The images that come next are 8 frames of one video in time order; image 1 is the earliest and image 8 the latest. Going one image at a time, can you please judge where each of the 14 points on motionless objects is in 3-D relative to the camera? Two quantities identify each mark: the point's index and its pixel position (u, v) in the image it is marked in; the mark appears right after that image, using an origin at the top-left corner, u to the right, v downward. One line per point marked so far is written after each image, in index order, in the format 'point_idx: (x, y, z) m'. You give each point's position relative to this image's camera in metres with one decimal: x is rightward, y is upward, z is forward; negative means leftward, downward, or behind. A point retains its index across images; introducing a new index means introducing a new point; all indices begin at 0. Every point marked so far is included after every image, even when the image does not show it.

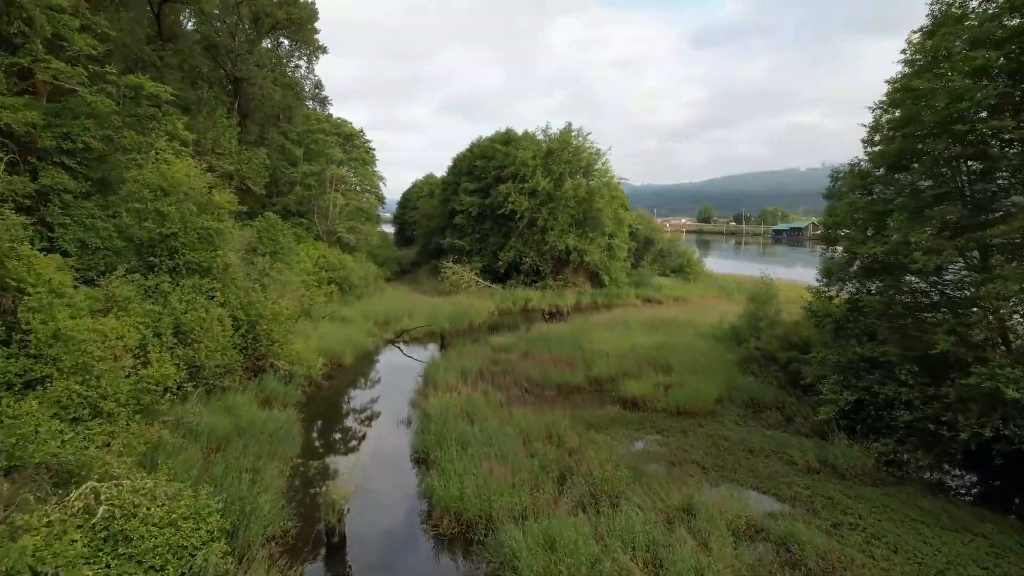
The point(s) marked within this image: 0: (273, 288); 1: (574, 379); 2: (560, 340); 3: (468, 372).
0: (-4.9, 0.0, +14.2) m
1: (+1.1, -1.6, +12.3) m
2: (+1.1, -1.2, +15.2) m
3: (-0.8, -1.6, +12.9) m
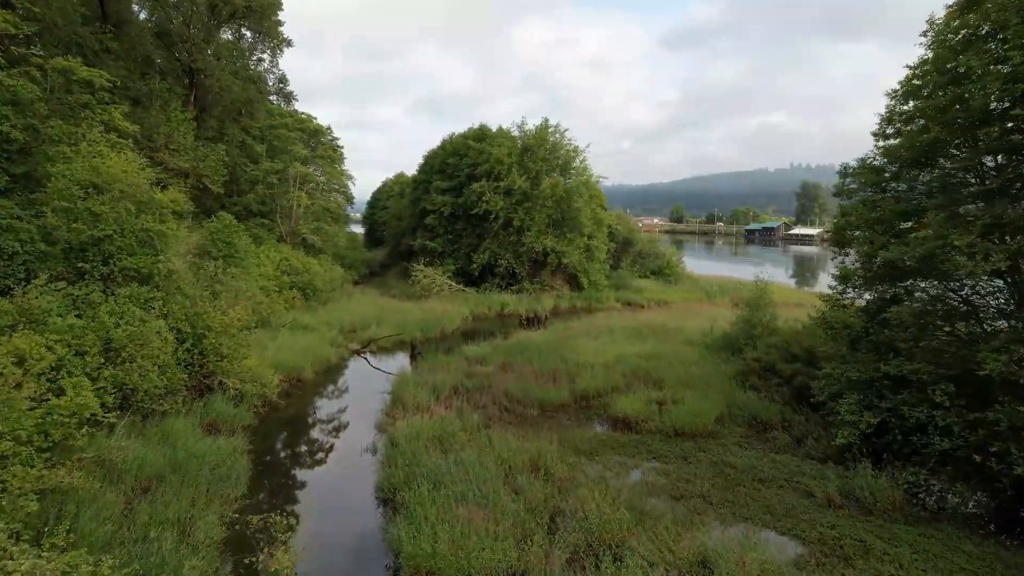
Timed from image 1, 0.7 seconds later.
0: (-5.4, -0.1, +12.9) m
1: (+0.8, -1.8, +11.3) m
2: (+0.6, -1.3, +14.1) m
3: (-1.2, -1.7, +11.7) m
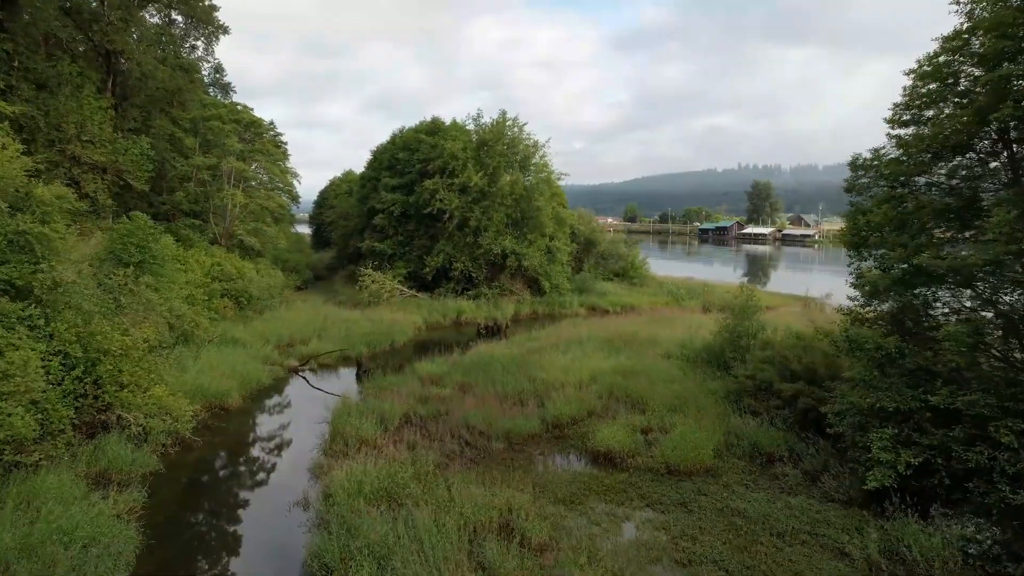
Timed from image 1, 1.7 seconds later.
0: (-6.0, -0.3, +10.9) m
1: (+0.2, -1.9, +9.7) m
2: (-0.1, -1.4, +12.5) m
3: (-1.8, -1.9, +10.0) m
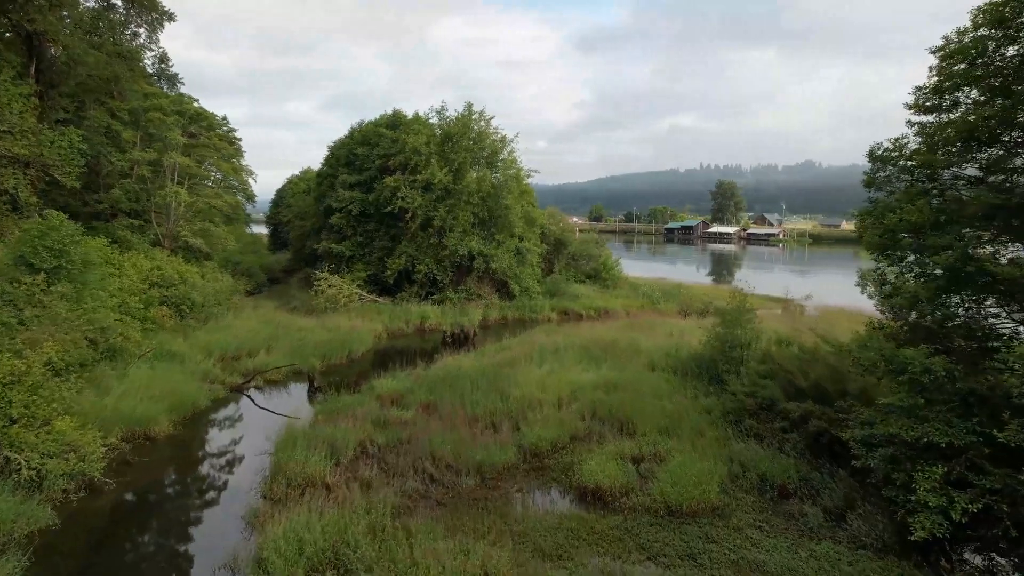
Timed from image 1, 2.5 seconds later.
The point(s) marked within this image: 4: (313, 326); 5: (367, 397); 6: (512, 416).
0: (-6.4, -0.5, +9.3) m
1: (-0.1, -2.0, +8.4) m
2: (-0.6, -1.6, +11.2) m
3: (-2.1, -2.0, +8.6) m
4: (-5.0, -0.9, +17.1) m
5: (-2.3, -1.7, +10.9) m
6: (0.0, -1.8, +9.8) m
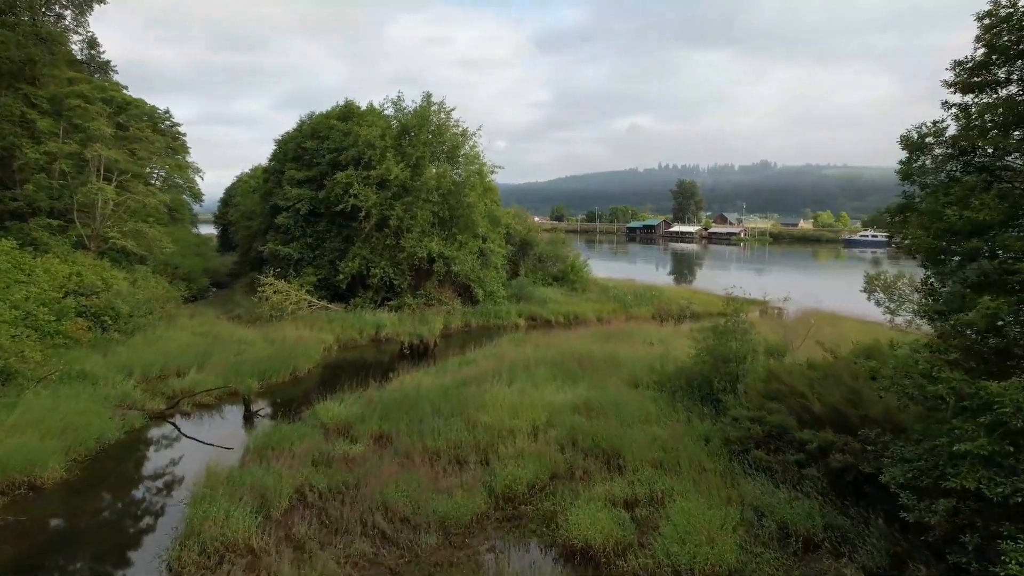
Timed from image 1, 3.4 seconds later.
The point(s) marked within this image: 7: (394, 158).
0: (-6.8, -0.7, +7.5) m
1: (-0.4, -2.2, +7.0) m
2: (-1.1, -1.7, +9.8) m
3: (-2.5, -2.1, +7.1) m
4: (-5.8, -1.1, +15.4) m
5: (-2.8, -1.9, +9.3) m
6: (-0.4, -2.0, +8.4) m
7: (-3.3, +3.7, +19.5) m
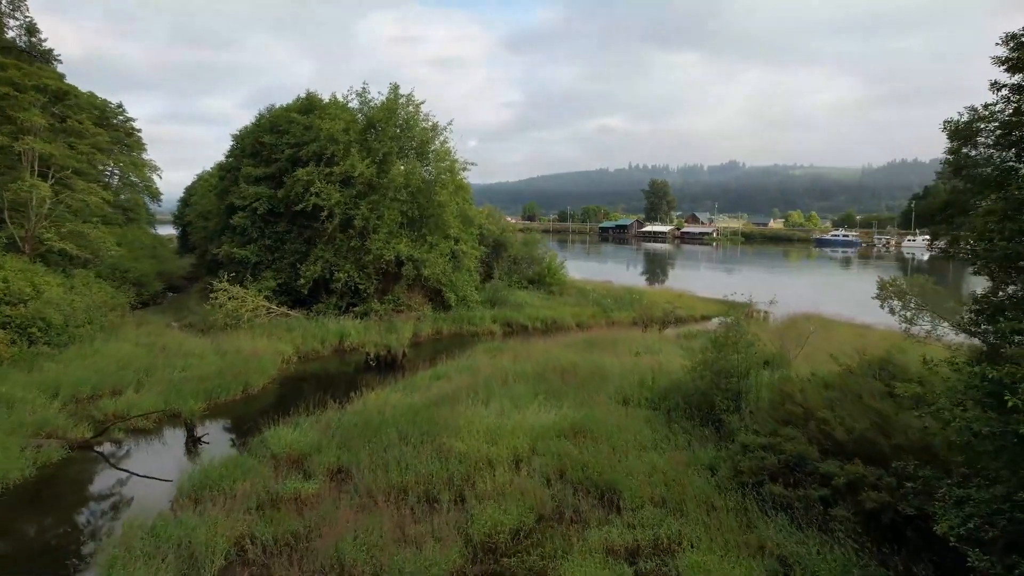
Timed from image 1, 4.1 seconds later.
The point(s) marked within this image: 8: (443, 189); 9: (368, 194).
0: (-7.0, -0.8, +6.1) m
1: (-0.6, -2.3, +5.9) m
2: (-1.4, -1.8, +8.6) m
3: (-2.6, -2.3, +5.9) m
4: (-6.3, -1.2, +14.0) m
5: (-3.0, -2.0, +8.1) m
6: (-0.6, -2.1, +7.2) m
7: (-4.0, +3.6, +18.2) m
8: (-1.9, +2.7, +18.9) m
9: (-3.8, +2.5, +18.3) m
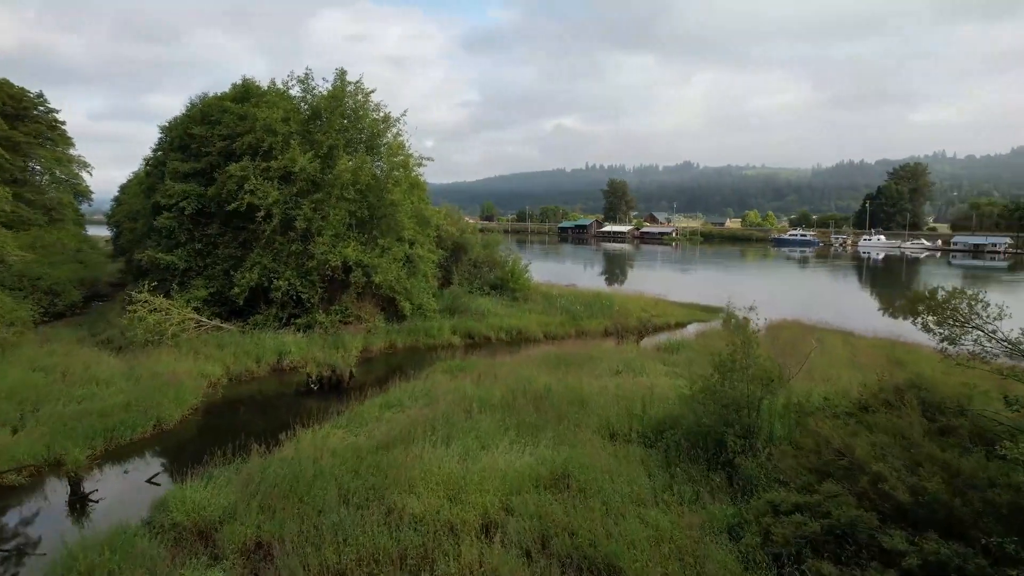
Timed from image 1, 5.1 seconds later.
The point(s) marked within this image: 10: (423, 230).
0: (-7.1, -1.0, +4.1) m
1: (-0.7, -2.4, +4.2) m
2: (-1.7, -2.0, +6.9) m
3: (-2.8, -2.5, +4.1) m
4: (-6.9, -1.5, +12.0) m
5: (-3.3, -2.2, +6.3) m
6: (-0.9, -2.3, +5.6) m
7: (-5.0, +3.4, +16.3) m
8: (-2.9, +2.5, +17.1) m
9: (-4.8, +2.3, +16.4) m
10: (-2.5, +1.6, +19.1) m
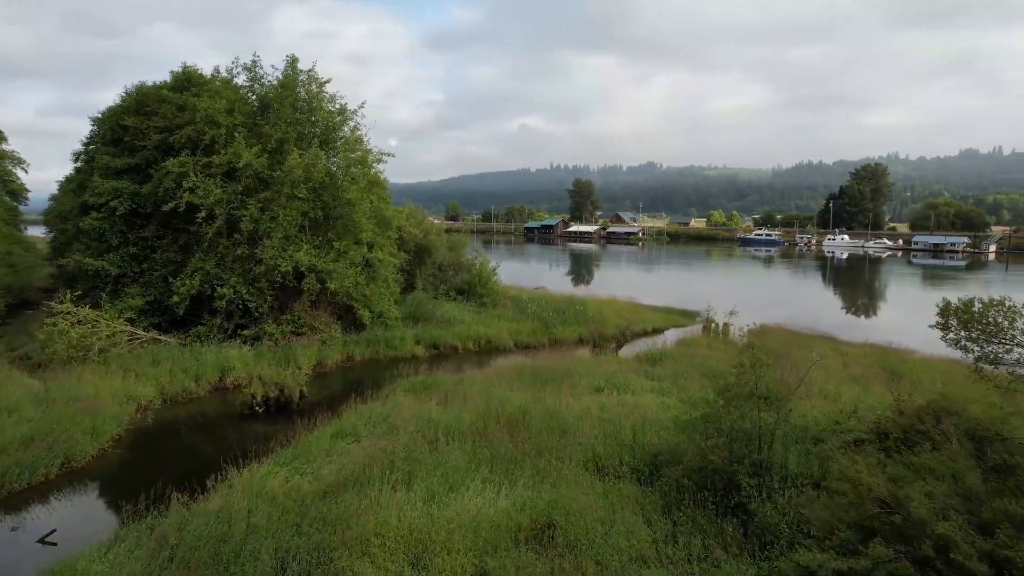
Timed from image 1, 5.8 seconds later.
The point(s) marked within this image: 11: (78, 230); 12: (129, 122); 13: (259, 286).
0: (-7.2, -1.2, +2.5) m
1: (-0.8, -2.6, +3.0) m
2: (-1.9, -2.1, +5.6) m
3: (-2.8, -2.6, +2.8) m
4: (-7.4, -1.6, +10.5) m
5: (-3.5, -2.4, +5.0) m
6: (-1.0, -2.4, +4.4) m
7: (-5.7, +3.2, +14.9) m
8: (-3.6, +2.4, +15.8) m
9: (-5.5, +2.1, +14.9) m
10: (-3.3, +1.5, +17.8) m
11: (-10.6, +1.5, +16.9) m
12: (-8.6, +3.7, +15.6) m
13: (-5.3, 0.0, +14.5) m
